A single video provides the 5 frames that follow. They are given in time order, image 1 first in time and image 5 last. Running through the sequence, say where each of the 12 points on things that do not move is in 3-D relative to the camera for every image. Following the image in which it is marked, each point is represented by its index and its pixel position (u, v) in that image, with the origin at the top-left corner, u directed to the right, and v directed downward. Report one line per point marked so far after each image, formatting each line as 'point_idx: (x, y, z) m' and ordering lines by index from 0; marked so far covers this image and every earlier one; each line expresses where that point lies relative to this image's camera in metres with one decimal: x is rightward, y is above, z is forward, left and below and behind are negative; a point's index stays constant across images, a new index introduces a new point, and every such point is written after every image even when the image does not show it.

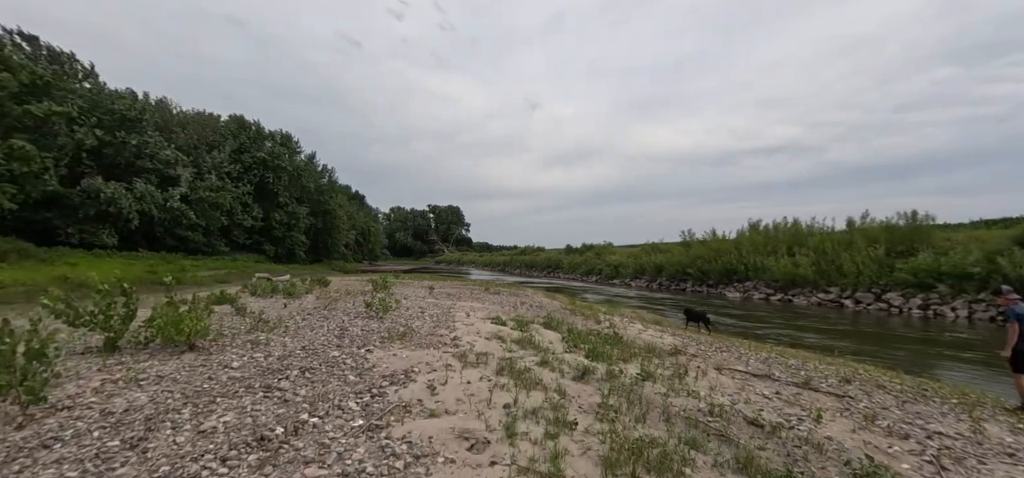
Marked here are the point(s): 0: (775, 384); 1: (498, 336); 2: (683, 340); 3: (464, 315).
0: (+5.3, -2.9, +7.9) m
1: (-0.4, -2.5, +10.3) m
2: (+5.5, -3.2, +12.7) m
3: (-1.8, -2.8, +14.5) m
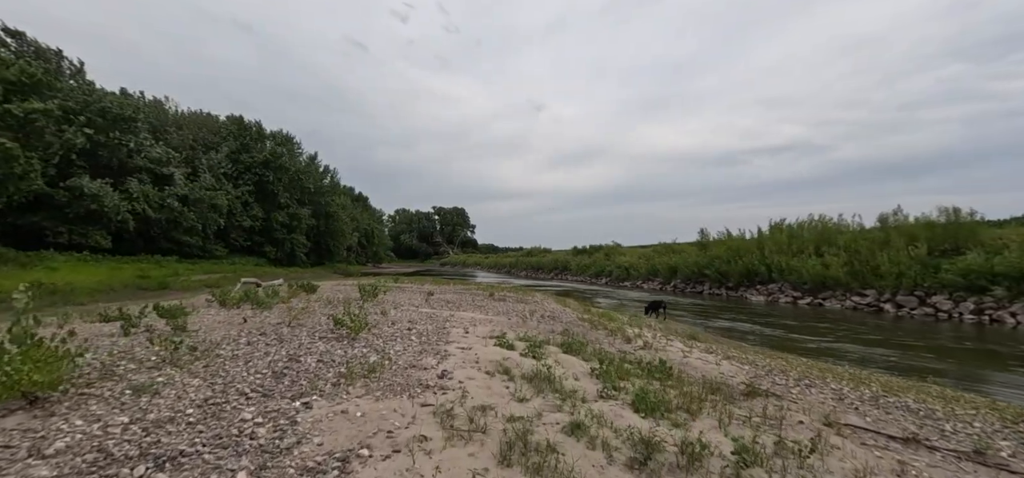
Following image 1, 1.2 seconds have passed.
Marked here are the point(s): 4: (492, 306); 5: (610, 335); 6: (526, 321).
0: (+5.4, -2.8, +5.0) m
1: (-0.2, -2.5, +7.4) m
2: (+5.7, -3.1, +9.8) m
3: (-1.5, -2.7, +11.7) m
4: (-1.1, -3.3, +19.7) m
5: (+3.1, -3.0, +12.3) m
6: (+0.5, -3.0, +14.5) m
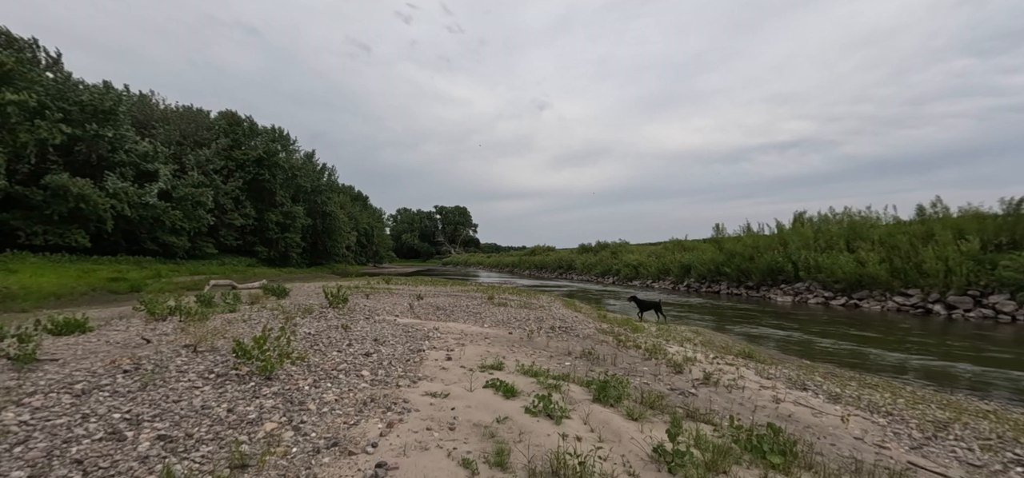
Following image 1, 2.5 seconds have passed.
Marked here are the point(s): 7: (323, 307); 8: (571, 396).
0: (+5.4, -2.5, +1.5) m
1: (-0.2, -2.2, +4.0) m
2: (+5.7, -2.8, +6.4) m
3: (-1.5, -2.5, +8.3) m
4: (-1.0, -3.0, +16.3) m
5: (+3.1, -2.7, +8.8) m
6: (+0.6, -2.7, +11.0) m
7: (-6.9, -2.5, +14.4) m
8: (+0.9, -2.3, +5.9) m
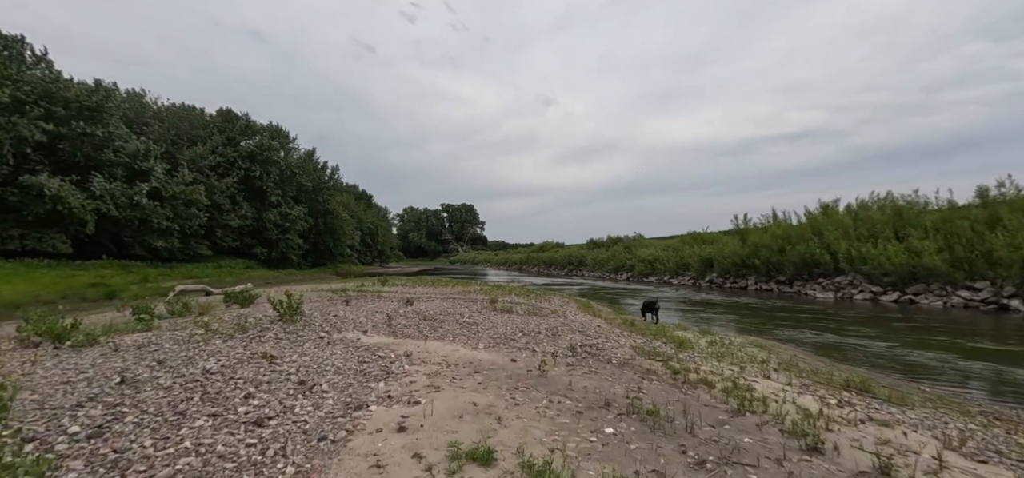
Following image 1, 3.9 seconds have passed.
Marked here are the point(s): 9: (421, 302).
0: (+5.3, -2.2, -2.1) m
1: (-0.3, -1.9, +0.5) m
2: (+5.7, -2.4, +2.7) m
3: (-1.5, -2.2, +4.8) m
4: (-0.8, -2.7, +12.8) m
5: (+3.2, -2.4, +5.2) m
6: (+0.6, -2.4, +7.5) m
7: (-6.7, -2.3, +11.0) m
8: (+0.8, -2.0, +2.3) m
9: (-4.3, -3.0, +18.8) m
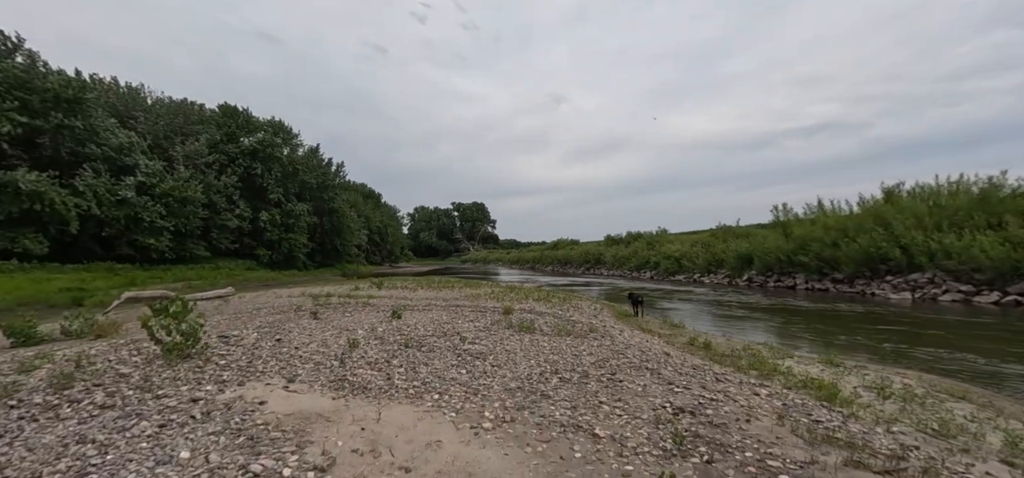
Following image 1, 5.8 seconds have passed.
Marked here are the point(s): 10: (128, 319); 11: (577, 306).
0: (+5.4, -1.8, -6.8) m
1: (-0.1, -1.7, -4.1) m
2: (+6.0, -2.1, -2.0) m
3: (-1.2, -1.9, +0.3) m
4: (-0.3, -2.4, +8.2) m
5: (+3.5, -2.0, +0.6) m
6: (+1.0, -2.1, +2.9) m
7: (-6.2, -2.1, +6.7) m
8: (+1.0, -1.7, -2.3) m
9: (-3.5, -2.7, +14.4) m
10: (-12.5, -2.5, +13.5) m
11: (+3.1, -3.0, +18.4) m
